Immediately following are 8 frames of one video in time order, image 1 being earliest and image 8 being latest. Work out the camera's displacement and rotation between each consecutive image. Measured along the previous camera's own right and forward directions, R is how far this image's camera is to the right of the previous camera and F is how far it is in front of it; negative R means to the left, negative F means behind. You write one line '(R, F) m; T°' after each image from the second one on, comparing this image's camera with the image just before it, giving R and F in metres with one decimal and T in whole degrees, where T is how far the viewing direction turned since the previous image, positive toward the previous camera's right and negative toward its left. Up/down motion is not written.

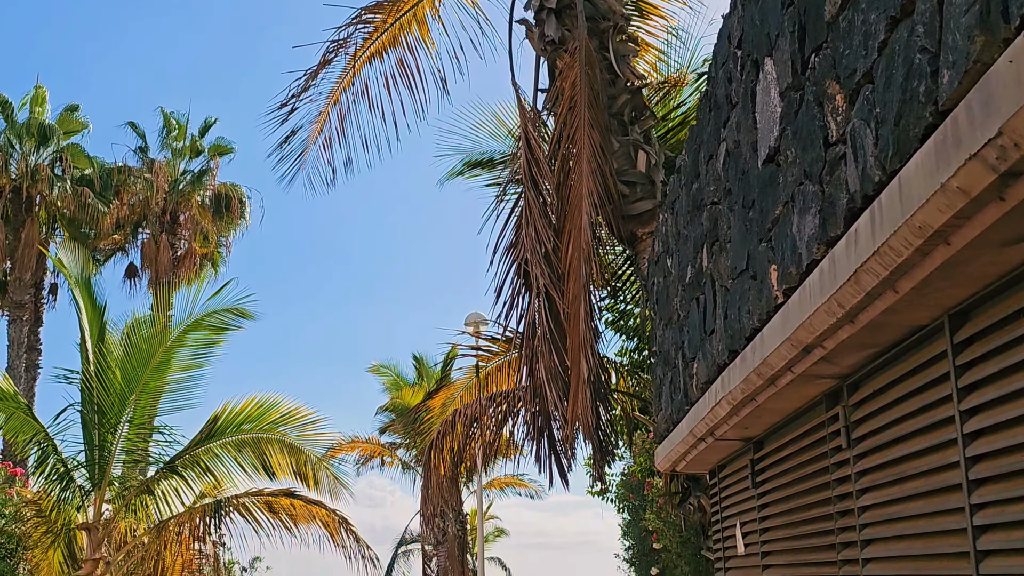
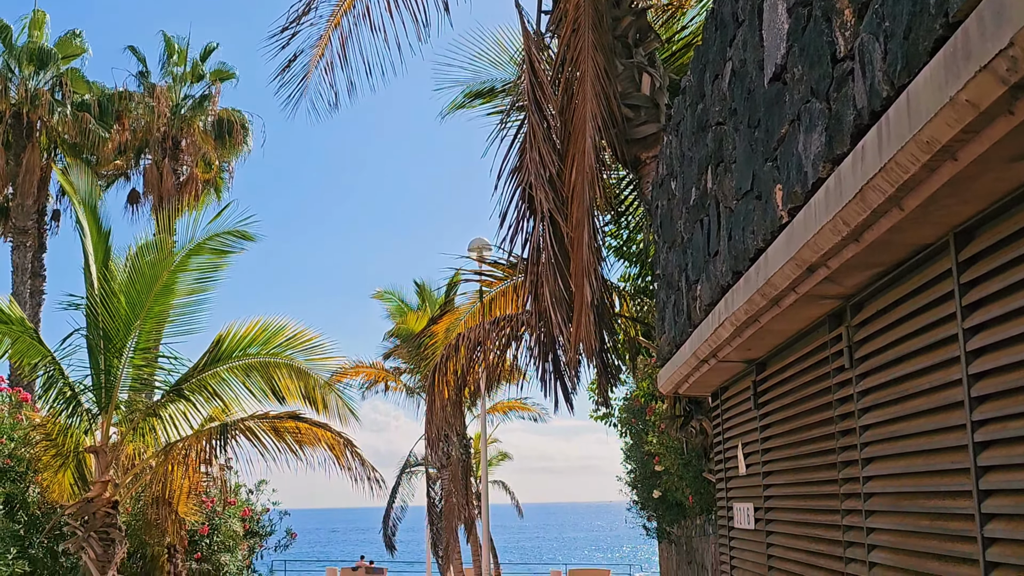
(0.0, +0.2) m; 0°
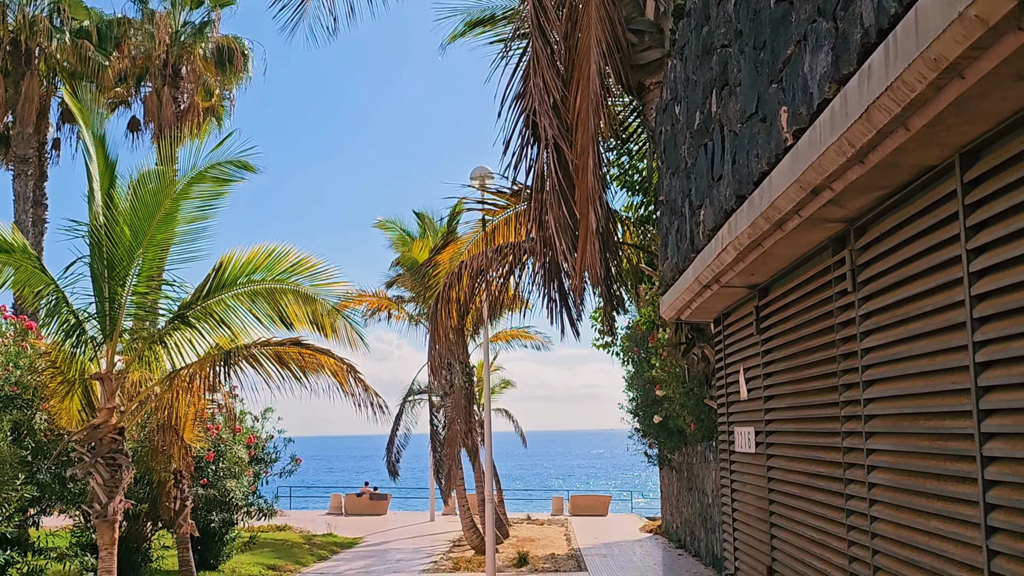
(0.0, +0.1) m; 0°
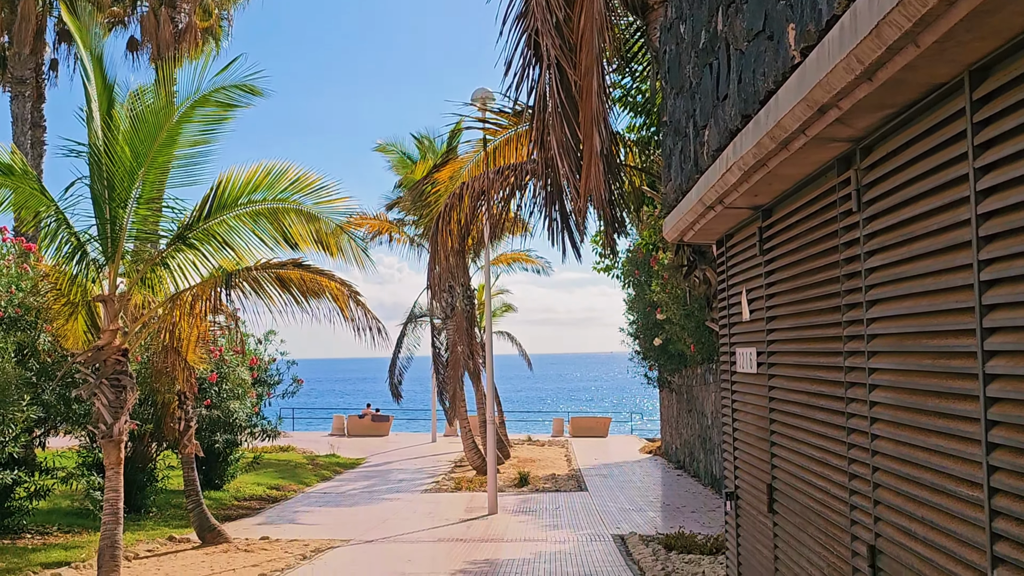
(0.0, +0.1) m; 0°
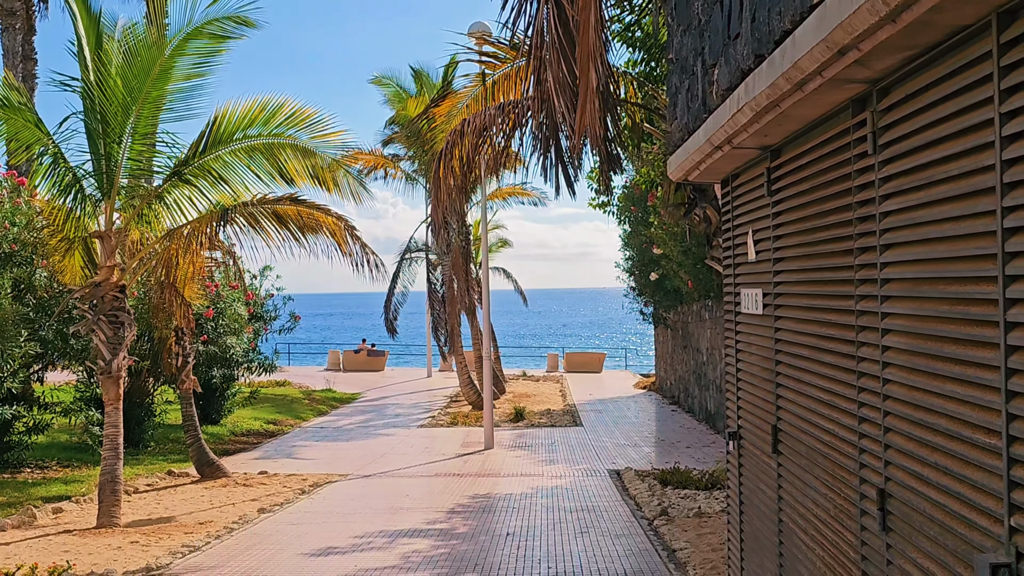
(0.0, +0.1) m; 0°
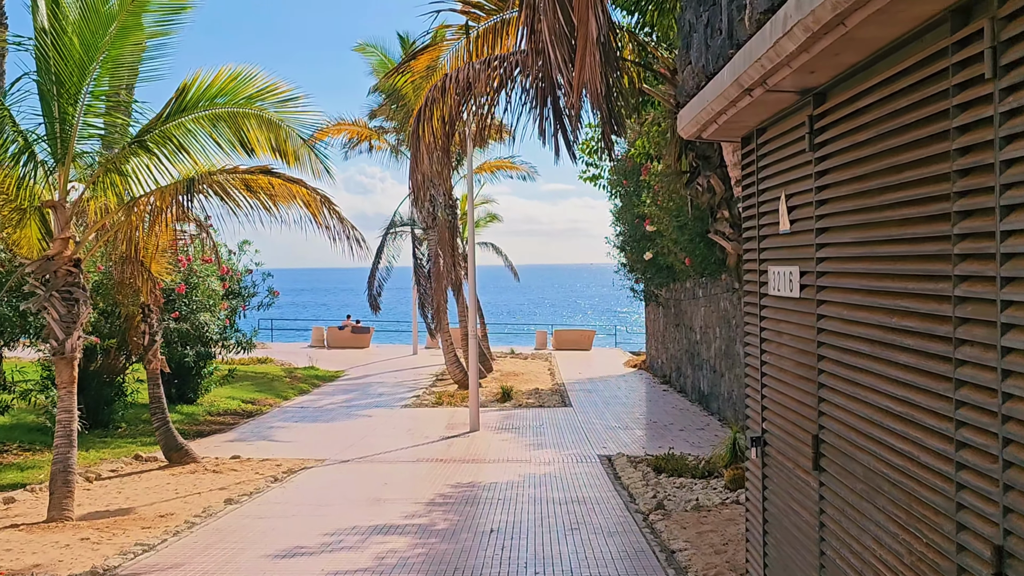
(0.0, +0.5) m; +1°
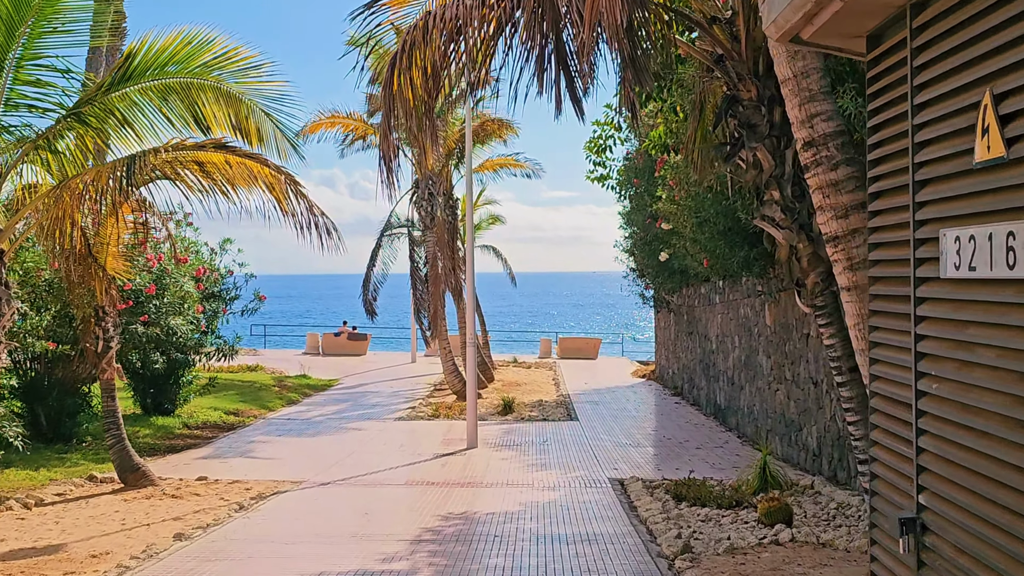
(0.0, +1.1) m; 0°
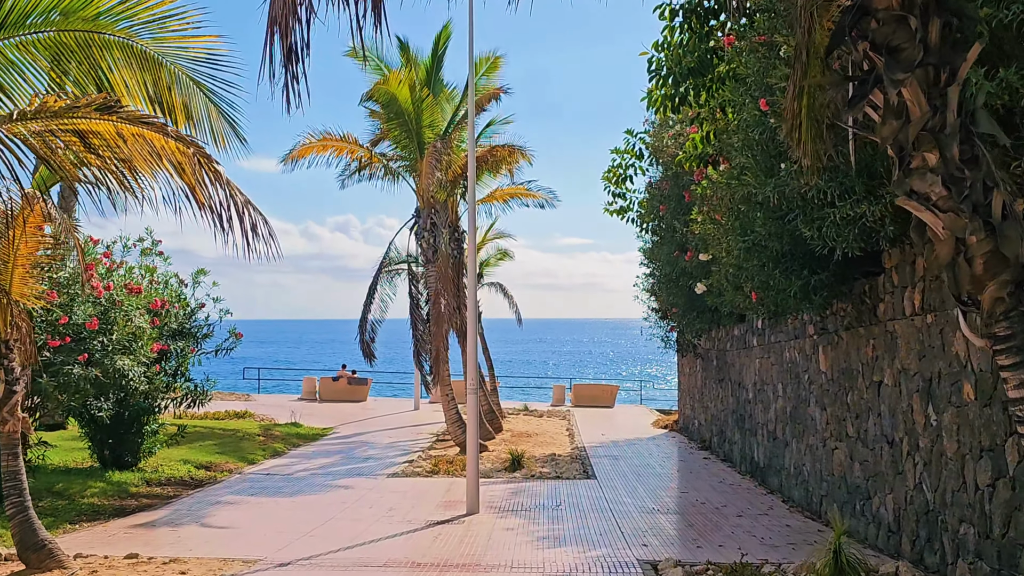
(0.0, +1.6) m; -1°
